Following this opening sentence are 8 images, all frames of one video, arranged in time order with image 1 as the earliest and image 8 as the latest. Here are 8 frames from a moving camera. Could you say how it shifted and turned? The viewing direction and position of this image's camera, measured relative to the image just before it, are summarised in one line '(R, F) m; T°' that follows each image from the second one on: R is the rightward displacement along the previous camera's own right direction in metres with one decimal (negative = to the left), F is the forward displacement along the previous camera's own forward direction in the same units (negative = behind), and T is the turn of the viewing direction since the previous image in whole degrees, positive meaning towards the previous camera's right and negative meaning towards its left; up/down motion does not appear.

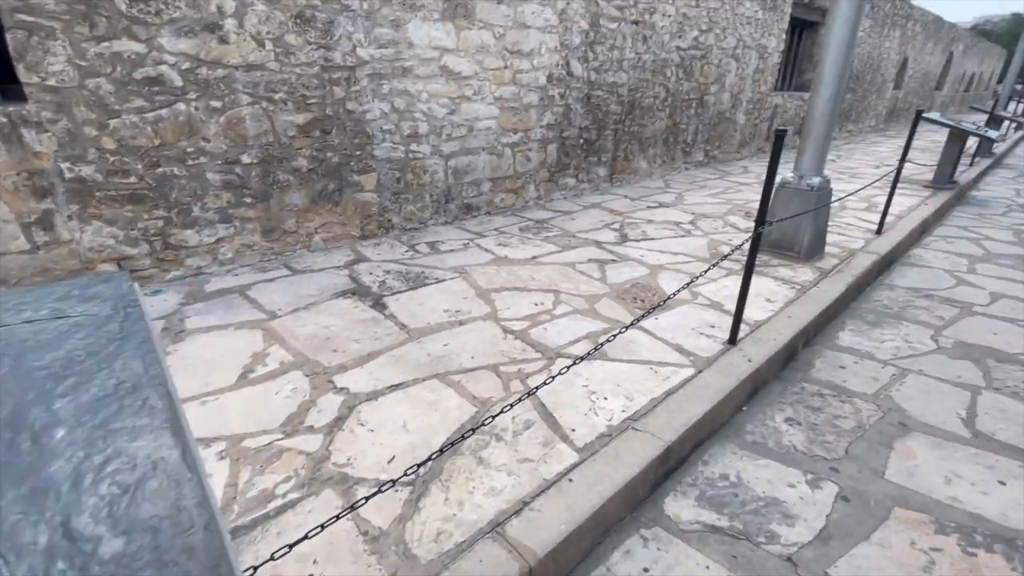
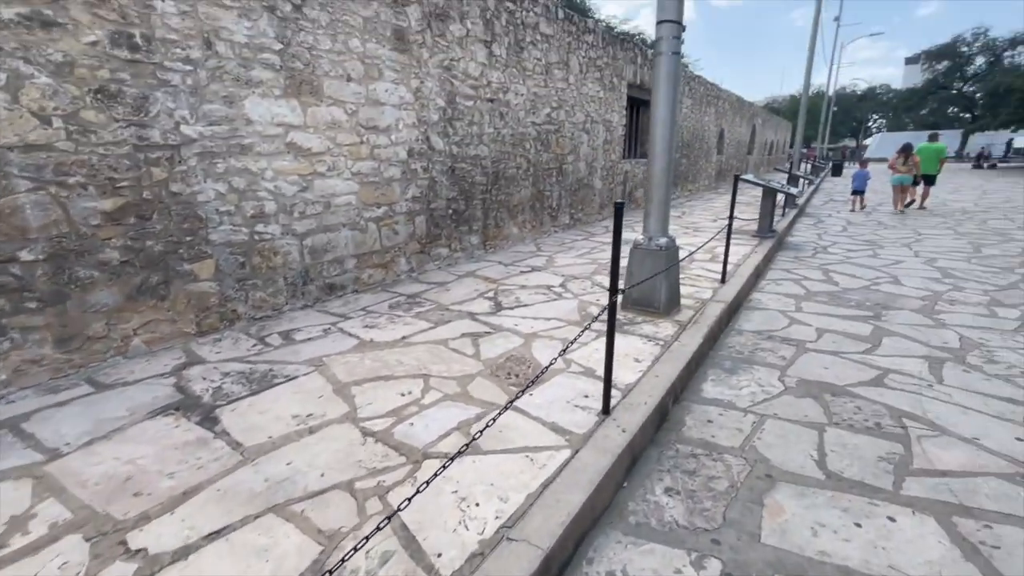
(+0.2, +0.2) m; +13°
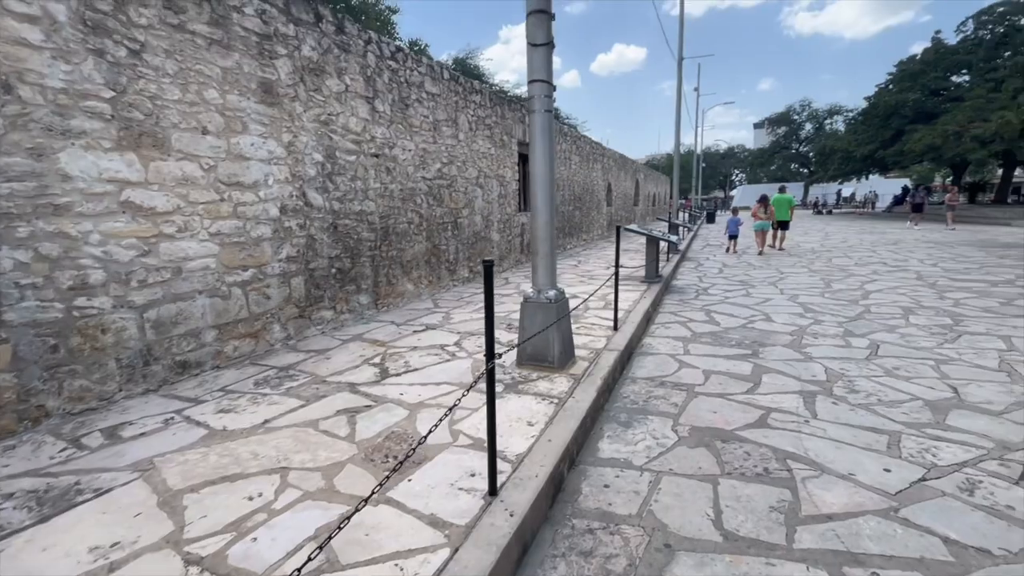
(+0.2, +0.2) m; +11°
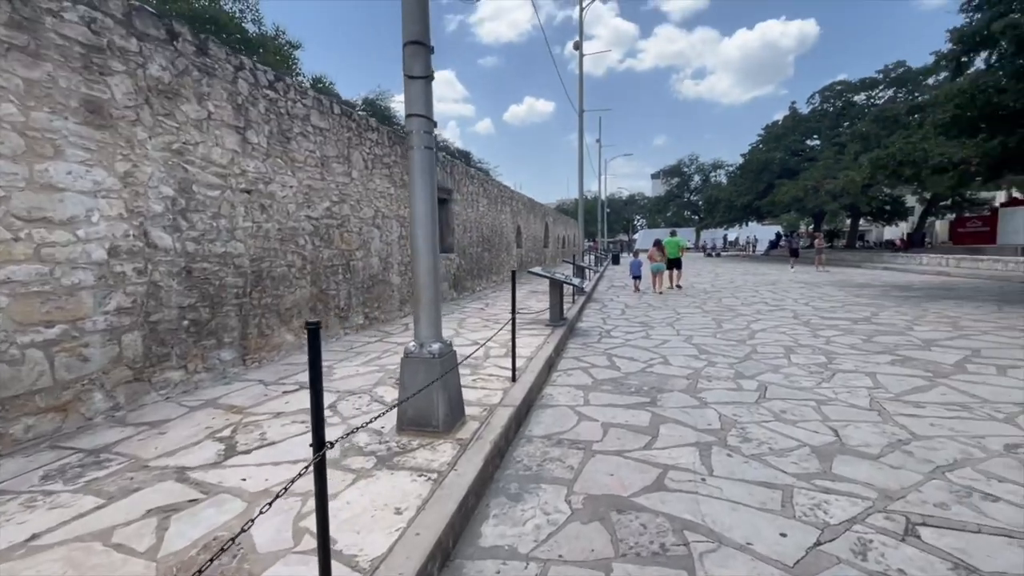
(+0.3, +0.3) m; +10°
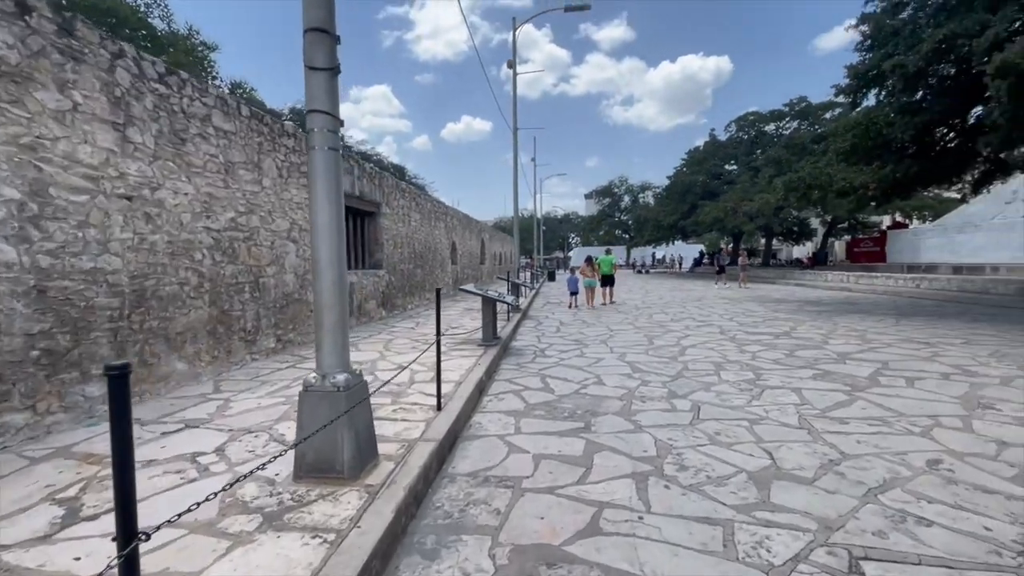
(+0.1, +0.3) m; +7°
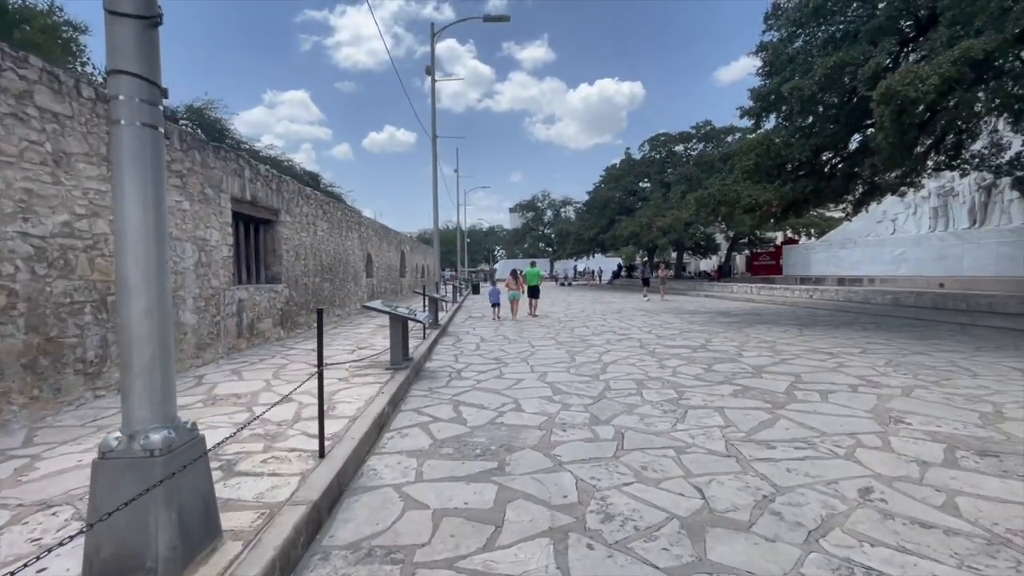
(+0.2, +0.6) m; +9°
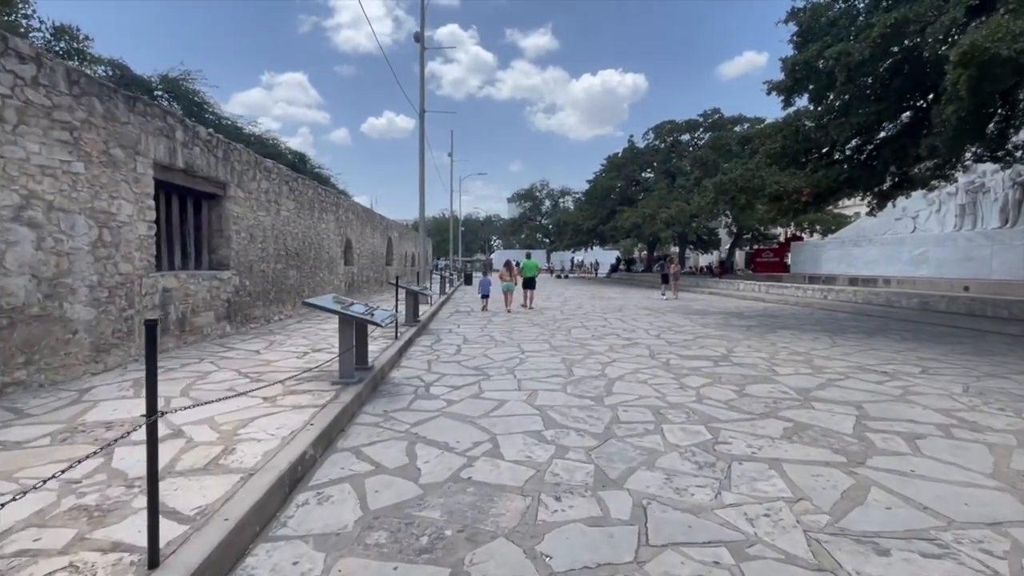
(+0.1, +1.4) m; 0°
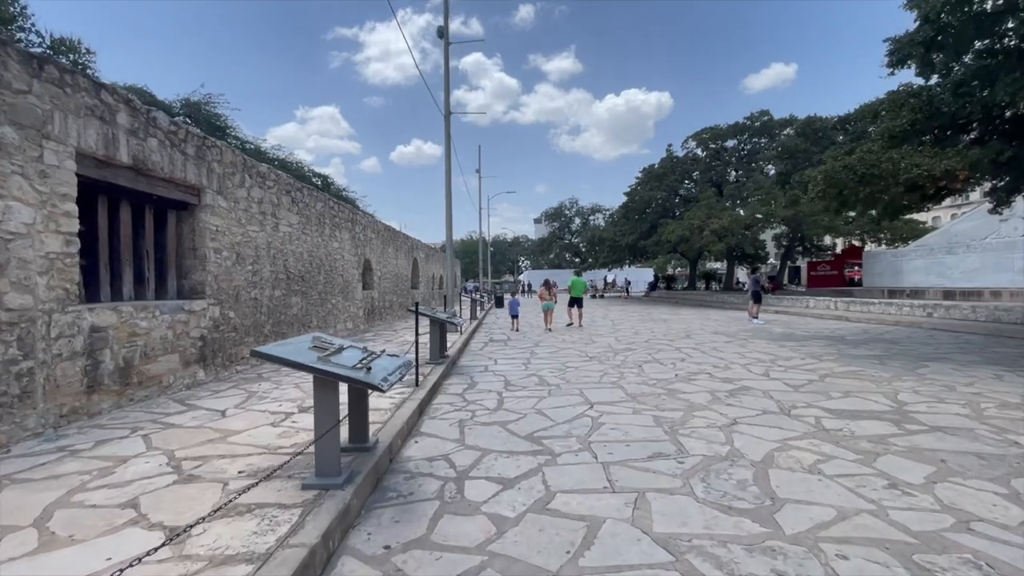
(-0.4, +2.1) m; -3°
